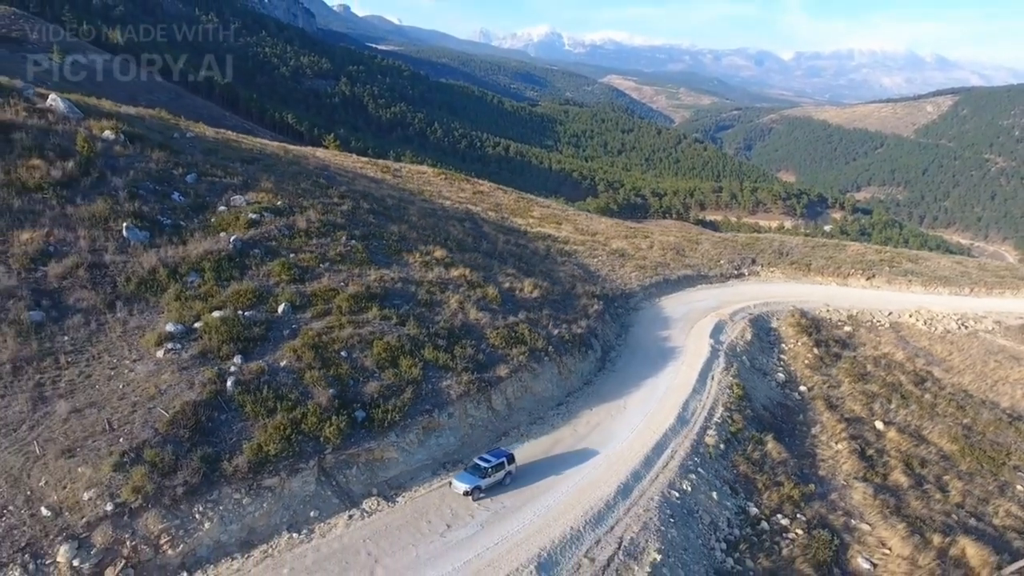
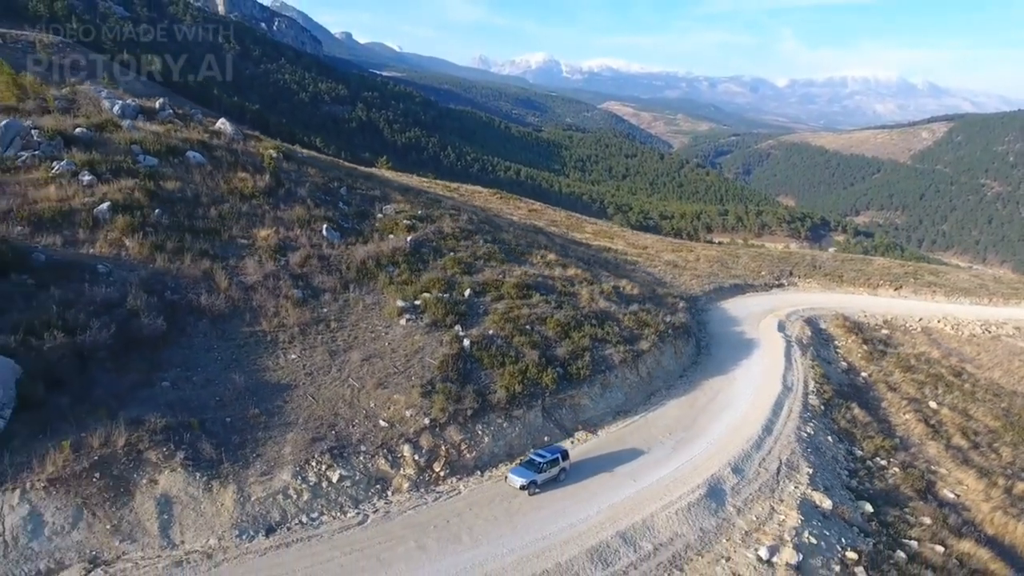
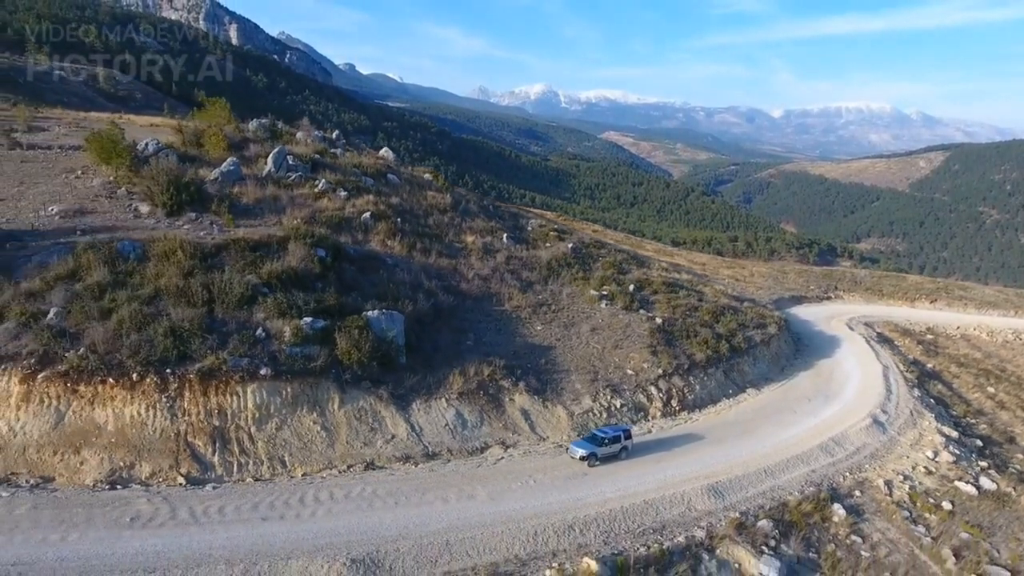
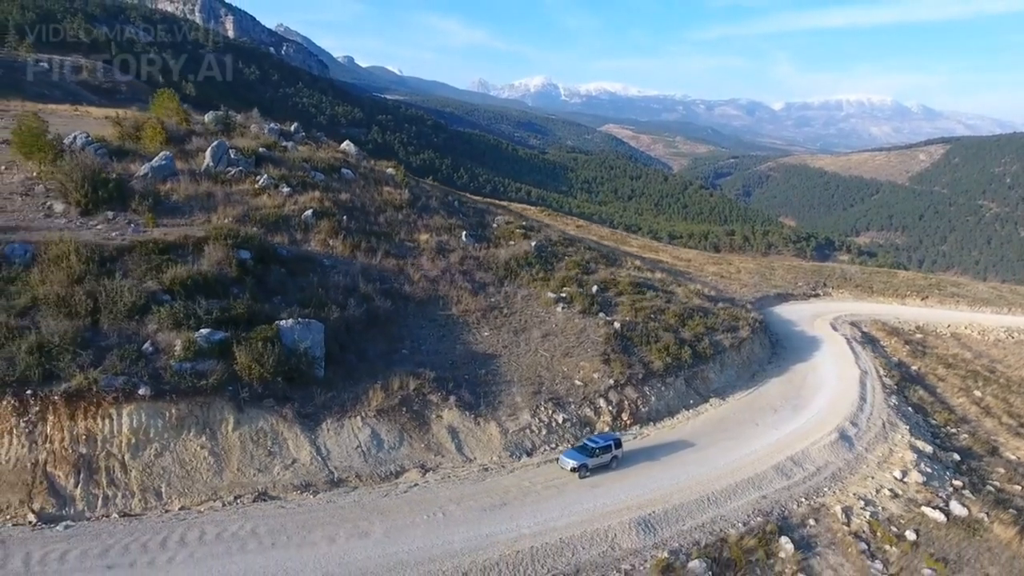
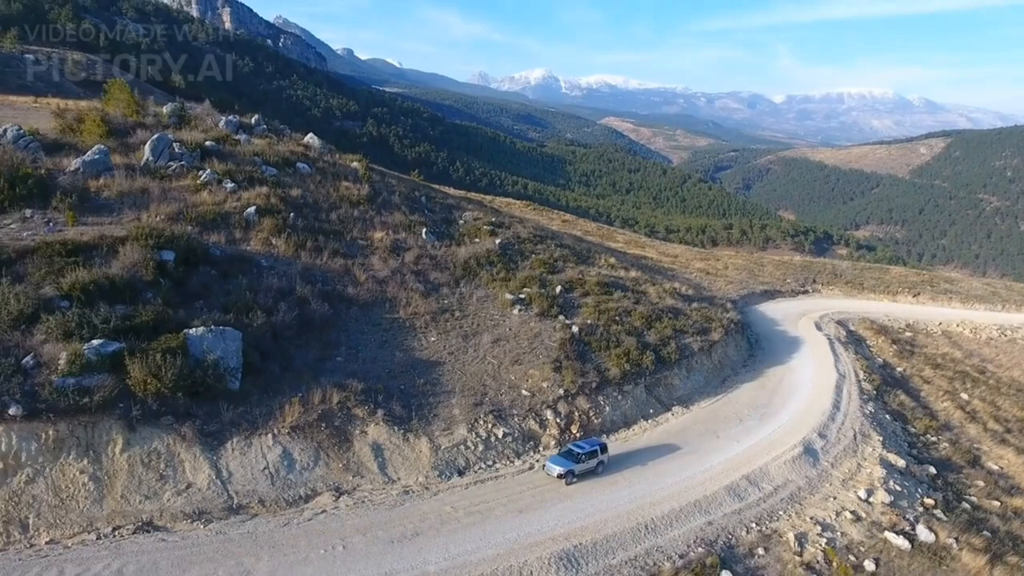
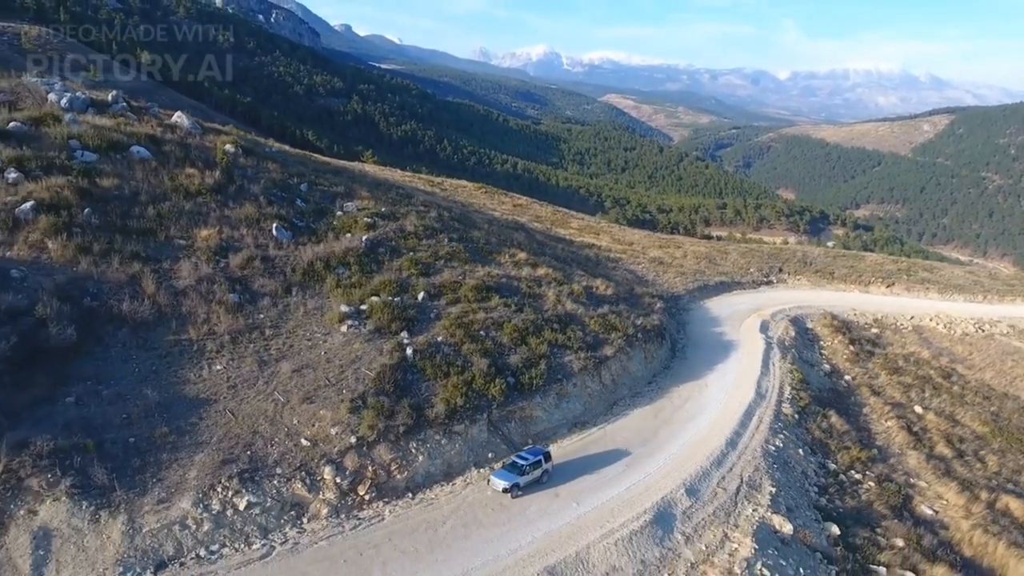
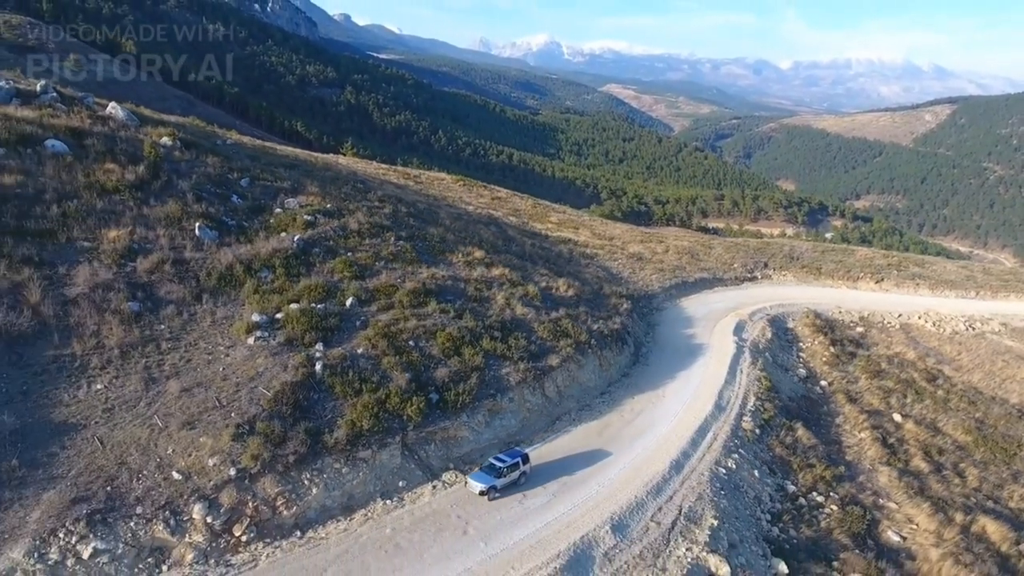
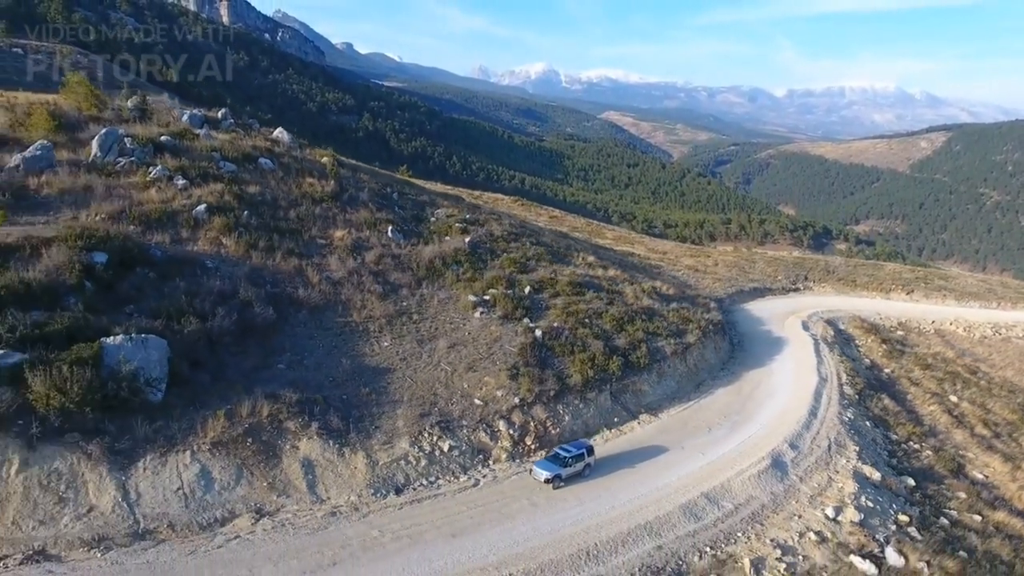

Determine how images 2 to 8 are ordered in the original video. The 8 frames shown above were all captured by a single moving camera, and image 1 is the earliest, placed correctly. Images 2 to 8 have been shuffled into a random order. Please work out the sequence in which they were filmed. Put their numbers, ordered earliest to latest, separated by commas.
7, 6, 2, 8, 5, 4, 3
